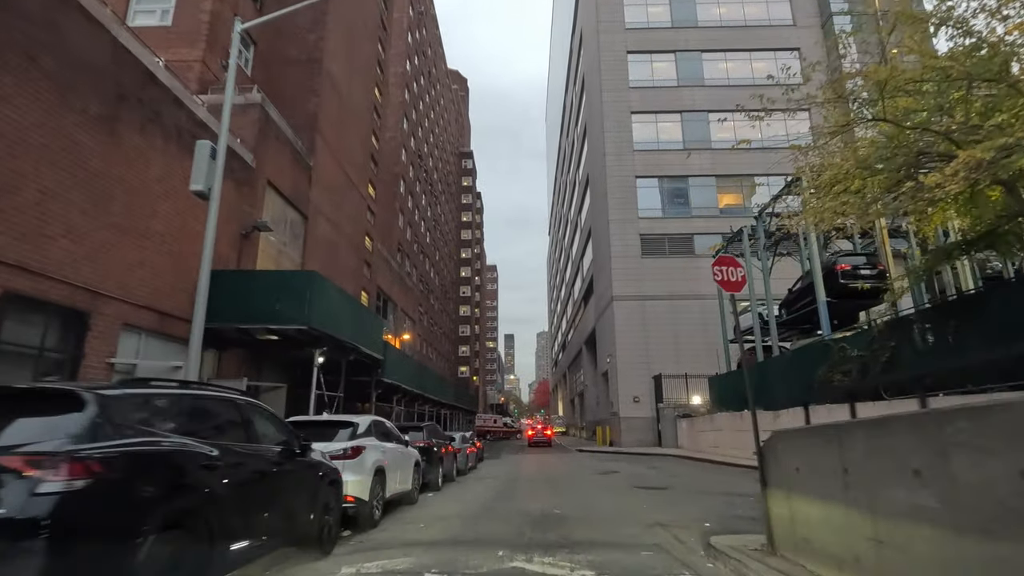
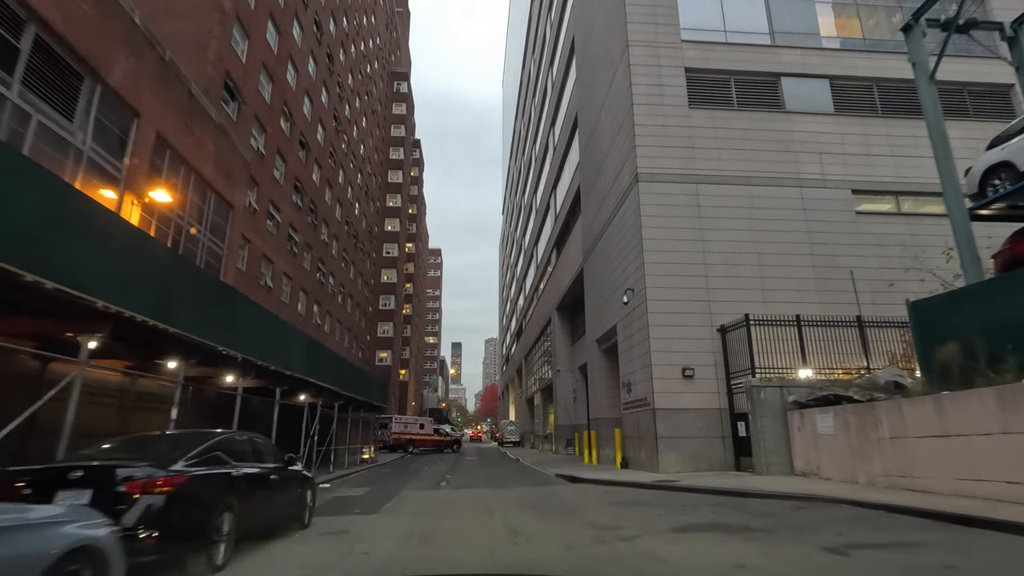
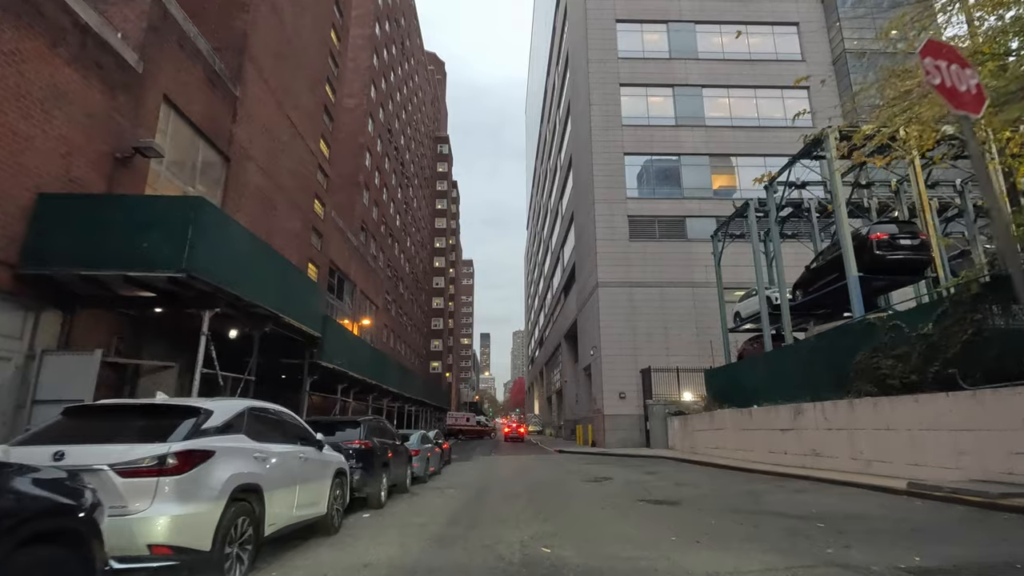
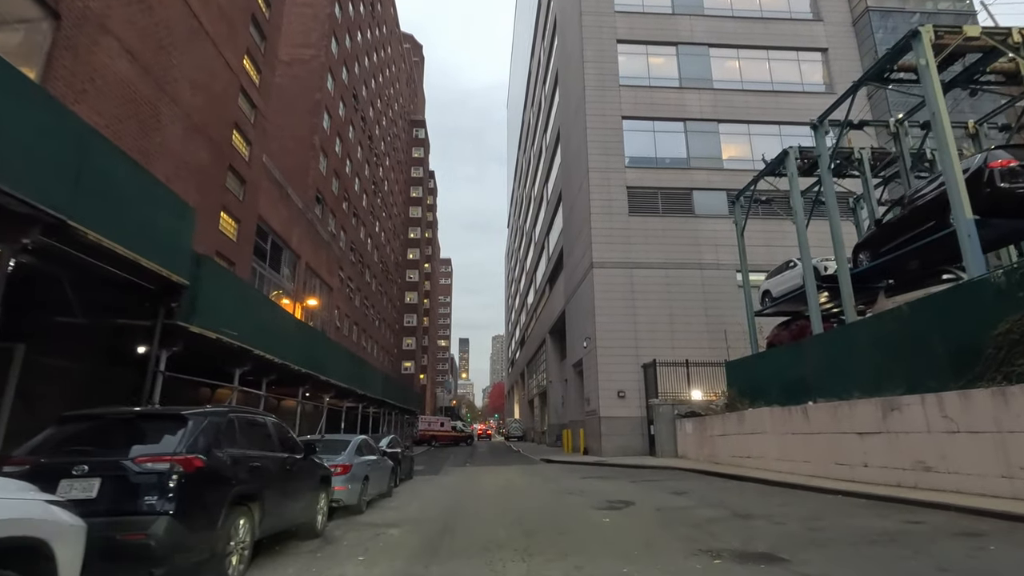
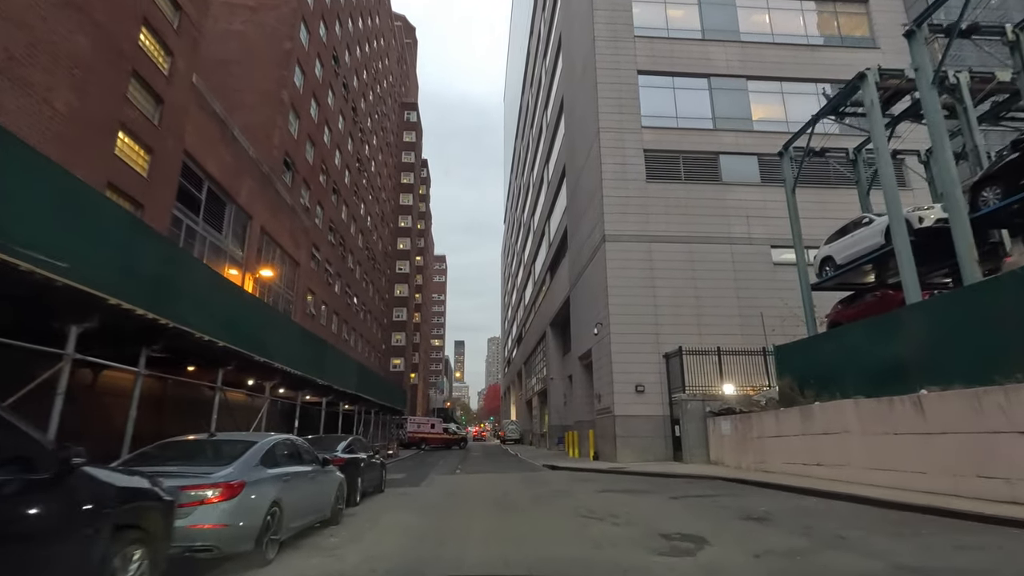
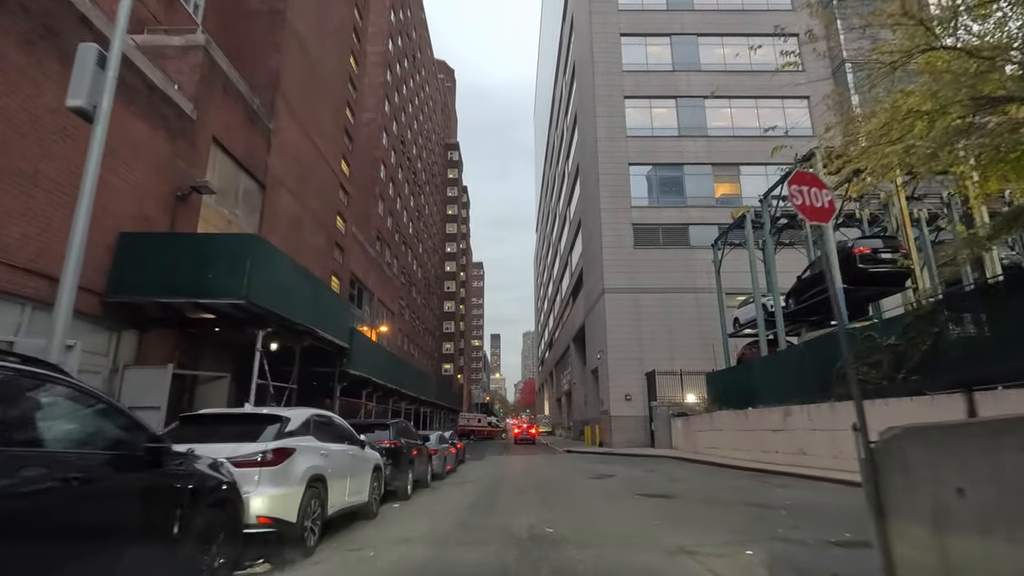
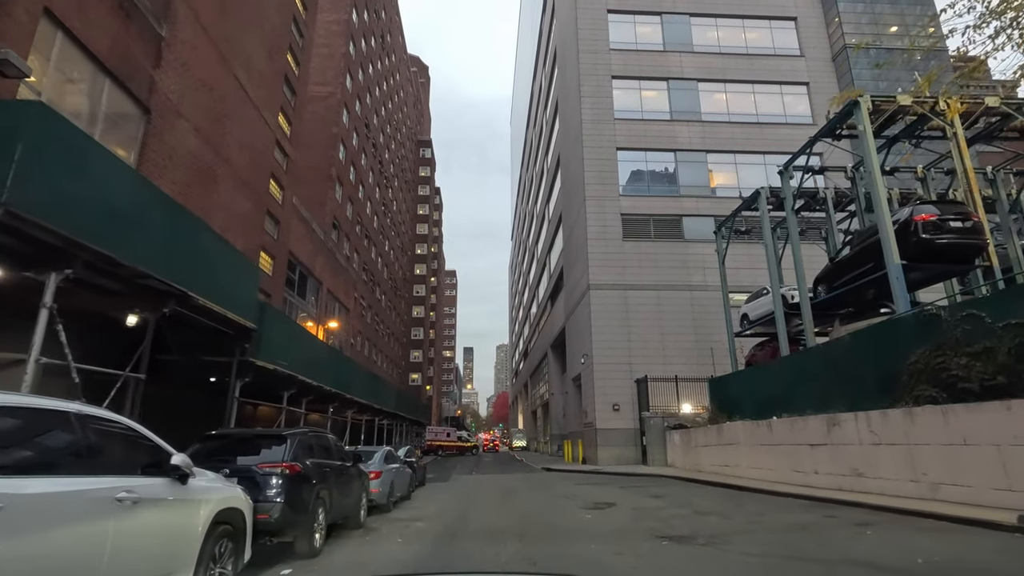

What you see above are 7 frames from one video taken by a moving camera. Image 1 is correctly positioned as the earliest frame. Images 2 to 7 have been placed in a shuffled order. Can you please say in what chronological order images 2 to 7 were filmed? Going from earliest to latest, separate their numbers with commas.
6, 3, 7, 4, 5, 2
